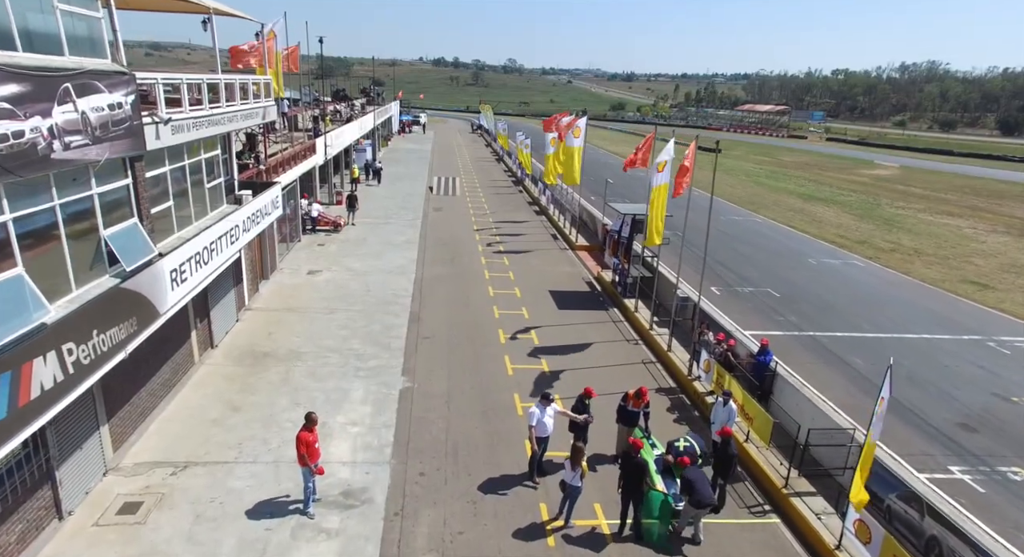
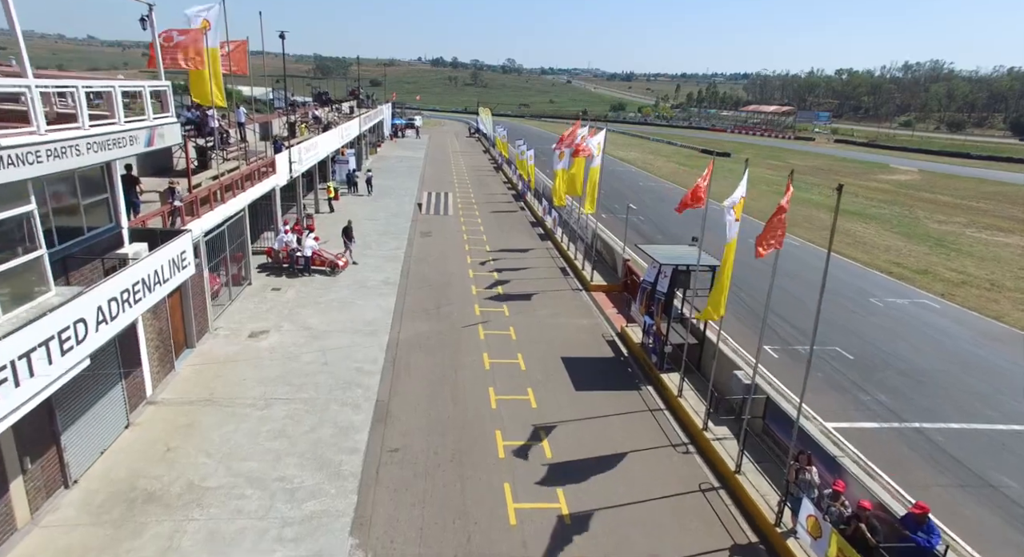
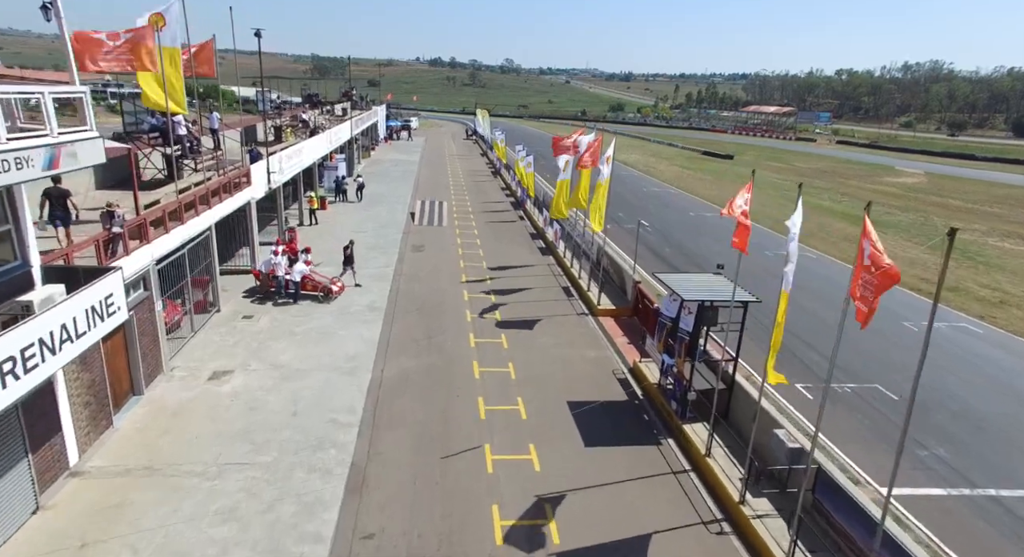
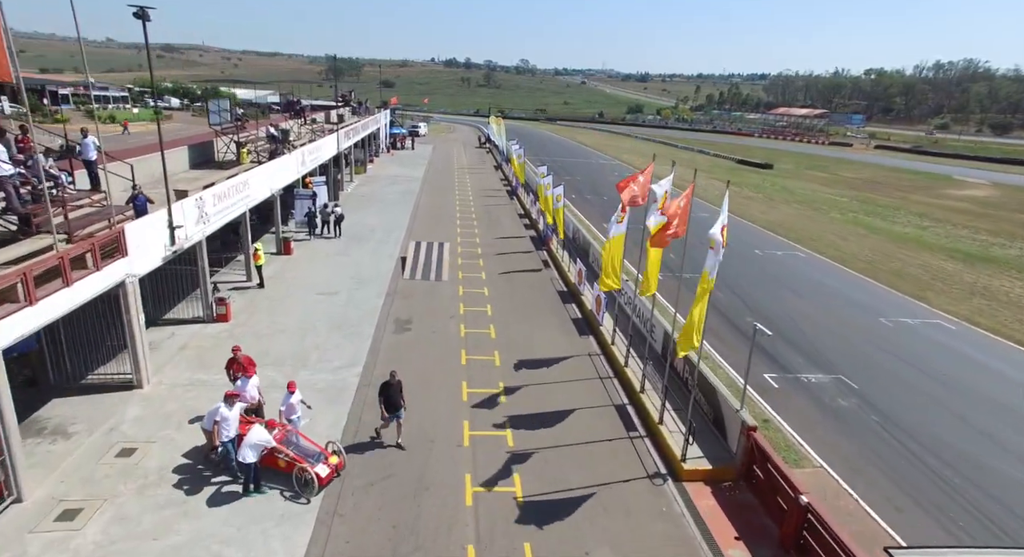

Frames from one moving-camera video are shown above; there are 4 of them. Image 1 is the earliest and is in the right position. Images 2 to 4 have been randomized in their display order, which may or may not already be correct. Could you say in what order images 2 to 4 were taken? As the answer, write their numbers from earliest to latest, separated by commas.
2, 3, 4
